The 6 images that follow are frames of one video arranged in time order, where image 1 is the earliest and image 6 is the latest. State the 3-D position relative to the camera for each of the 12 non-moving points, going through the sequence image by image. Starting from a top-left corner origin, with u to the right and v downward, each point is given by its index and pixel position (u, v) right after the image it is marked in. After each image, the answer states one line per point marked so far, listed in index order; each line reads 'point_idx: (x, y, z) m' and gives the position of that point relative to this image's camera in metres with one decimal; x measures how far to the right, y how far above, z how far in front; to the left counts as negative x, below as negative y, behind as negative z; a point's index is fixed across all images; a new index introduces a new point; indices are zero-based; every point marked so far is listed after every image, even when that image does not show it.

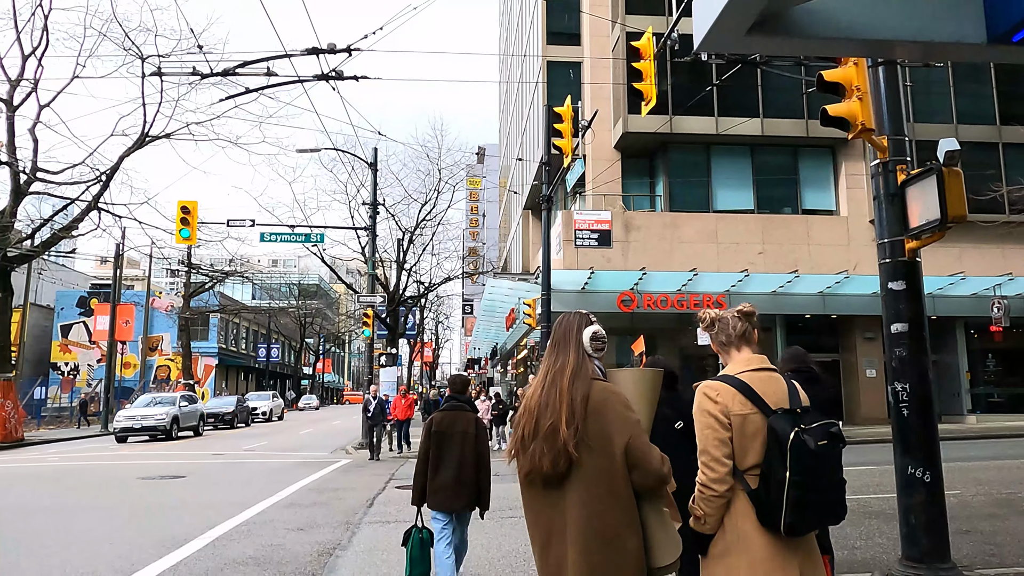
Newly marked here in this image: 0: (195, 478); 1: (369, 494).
0: (-6.2, -3.7, +14.8) m
1: (-2.0, -2.8, +10.5) m
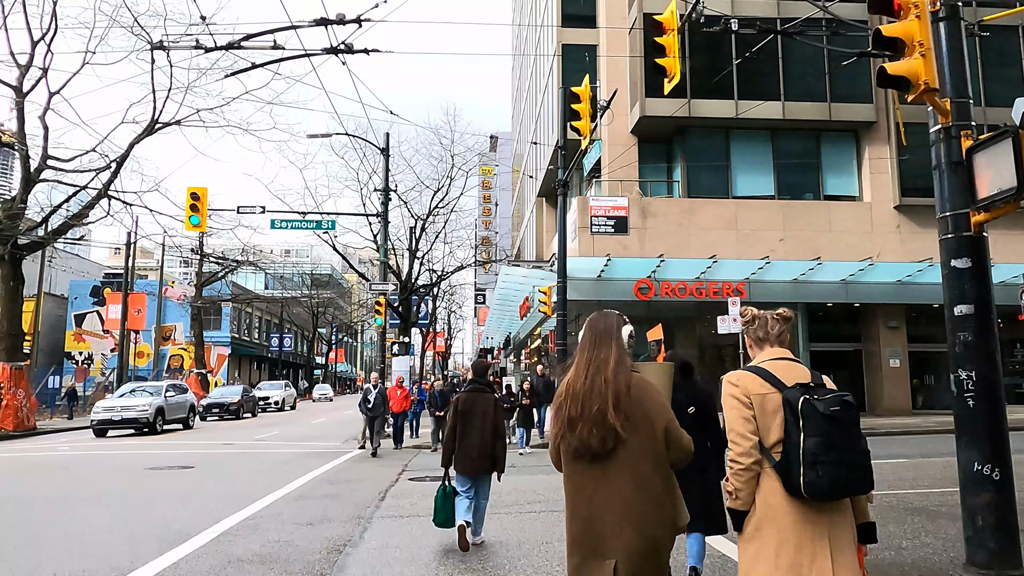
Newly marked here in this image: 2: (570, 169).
0: (-5.9, -3.4, +14.5) m
1: (-1.7, -2.6, +10.1) m
2: (+1.5, +3.0, +19.2) m
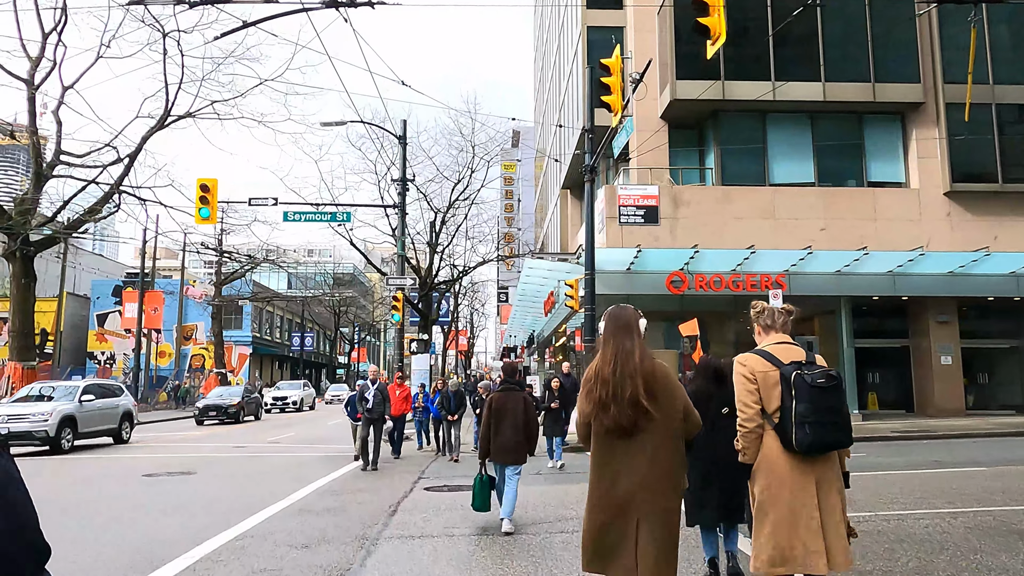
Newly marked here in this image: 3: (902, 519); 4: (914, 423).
0: (-5.4, -3.3, +13.6) m
1: (-1.4, -2.5, +9.0) m
2: (+2.0, +3.2, +18.0) m
3: (+3.6, -2.1, +6.9) m
4: (+10.1, -3.4, +19.0) m
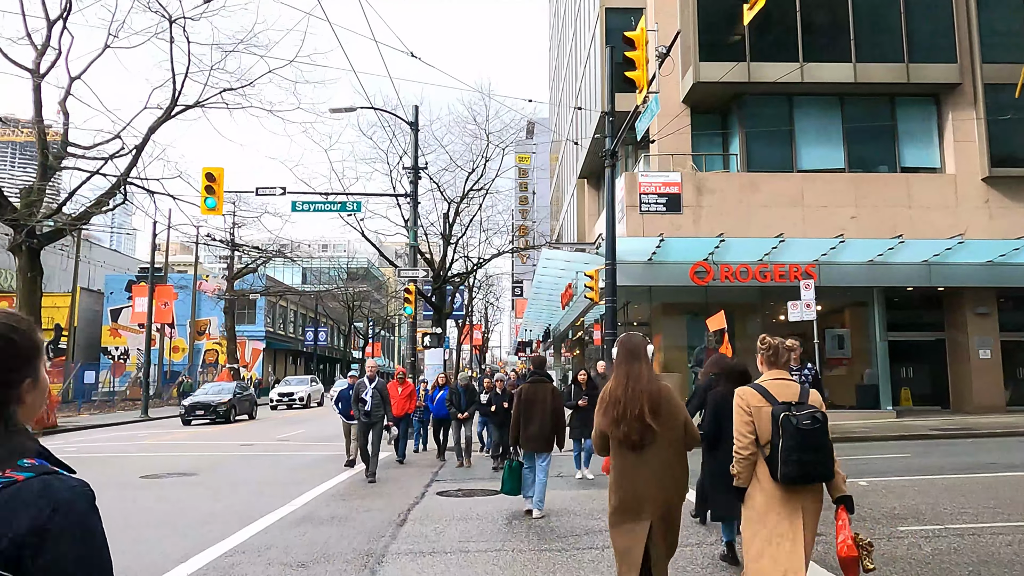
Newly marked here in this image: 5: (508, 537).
0: (-5.1, -3.2, +12.9) m
1: (-1.2, -2.4, +8.3) m
2: (+2.4, +3.4, +17.2) m
3: (+3.8, -2.0, +6.1) m
4: (+10.5, -3.1, +18.0) m
5: (0.0, -2.2, +6.8) m
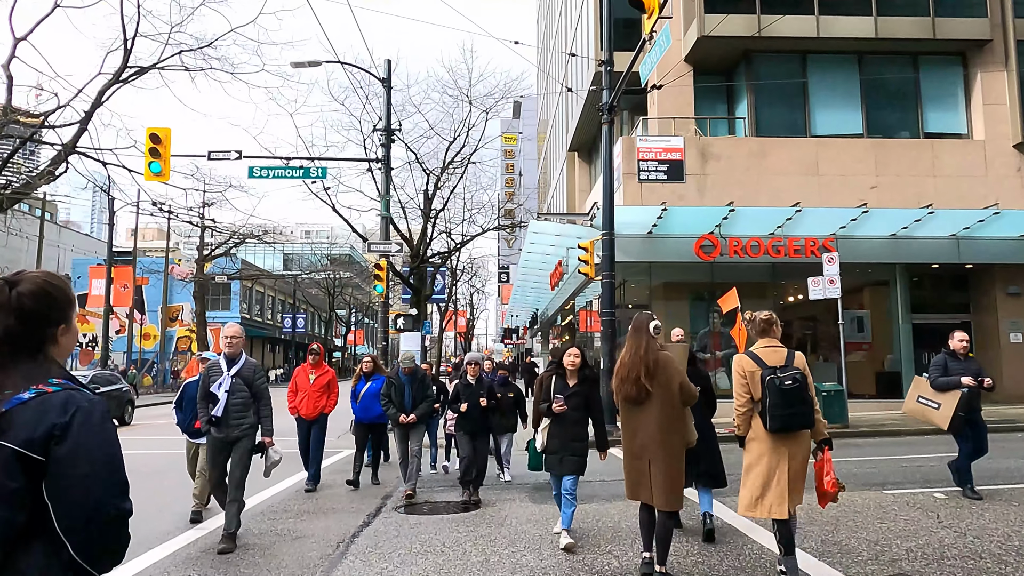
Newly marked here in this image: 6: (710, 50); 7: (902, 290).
0: (-5.4, -2.7, +10.8) m
1: (-1.4, -2.0, +6.3) m
2: (+2.1, +3.9, +15.1) m
3: (+3.6, -1.6, +4.2) m
4: (+10.1, -2.6, +16.2) m
5: (-0.2, -1.9, +4.8) m
6: (+4.8, +5.9, +18.6) m
7: (+9.3, 0.0, +18.1) m
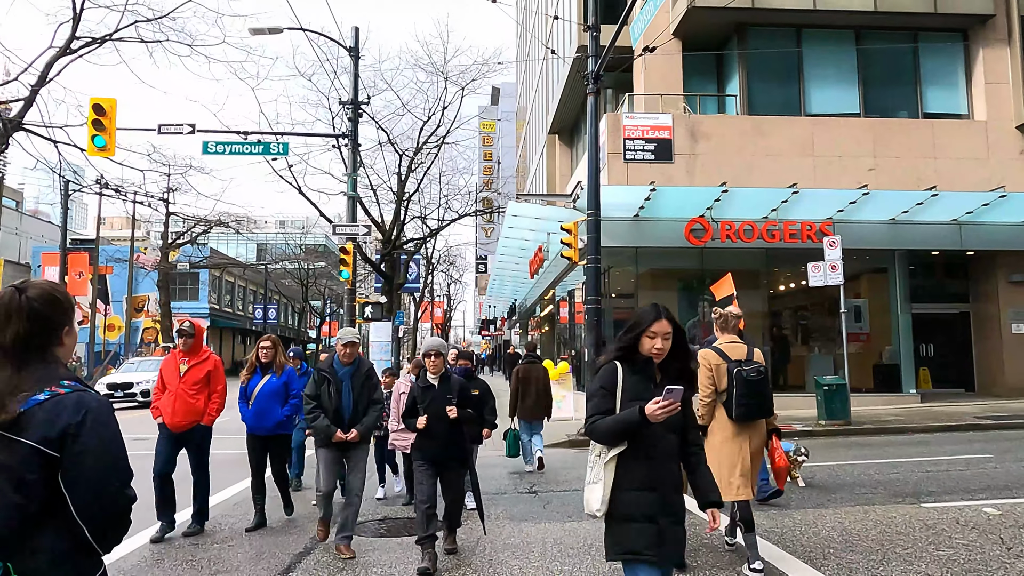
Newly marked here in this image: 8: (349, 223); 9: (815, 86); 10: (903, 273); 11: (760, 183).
0: (-5.7, -2.5, +9.5) m
1: (-1.5, -1.8, +5.0) m
2: (+1.7, +4.2, +14.0) m
3: (+3.5, -1.5, +3.1) m
4: (+9.7, -2.4, +15.3) m
5: (-0.3, -1.7, +3.6) m
6: (+4.3, +6.2, +17.5) m
7: (+8.8, +0.2, +17.2) m
8: (-4.0, +1.5, +19.4) m
9: (+7.1, +4.7, +17.8) m
10: (+8.8, +0.4, +17.2) m
11: (+5.6, +2.3, +17.1) m
